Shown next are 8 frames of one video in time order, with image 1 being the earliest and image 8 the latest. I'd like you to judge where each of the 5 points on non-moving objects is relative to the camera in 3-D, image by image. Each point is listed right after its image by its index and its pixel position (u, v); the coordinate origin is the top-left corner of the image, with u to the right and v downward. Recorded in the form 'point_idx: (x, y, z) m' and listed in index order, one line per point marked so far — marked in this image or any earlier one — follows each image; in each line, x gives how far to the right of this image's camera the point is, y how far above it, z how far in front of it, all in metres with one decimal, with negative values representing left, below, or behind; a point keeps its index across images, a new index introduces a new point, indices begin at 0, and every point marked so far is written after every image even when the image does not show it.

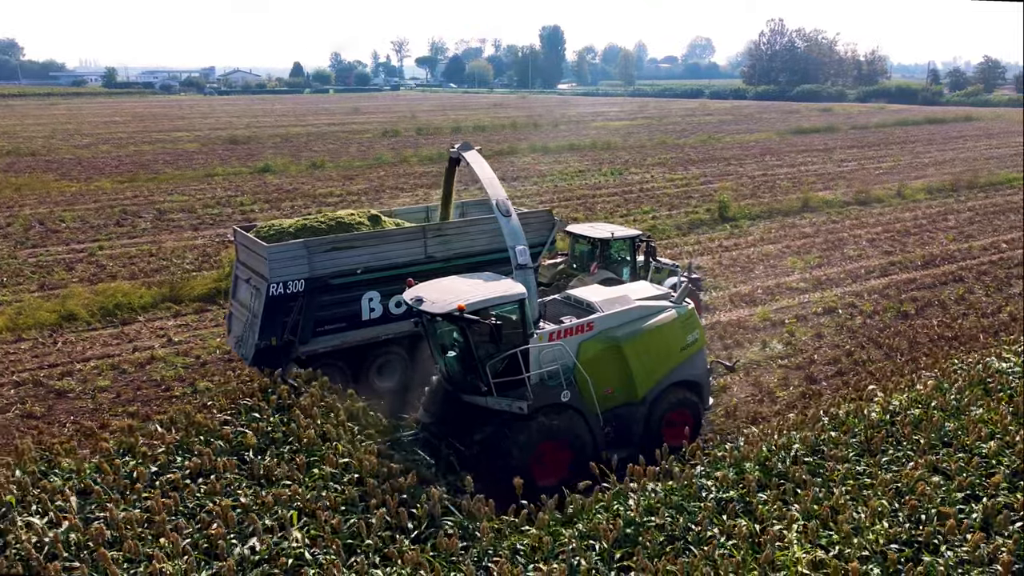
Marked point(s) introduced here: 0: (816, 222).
0: (+5.9, +1.3, +16.8) m
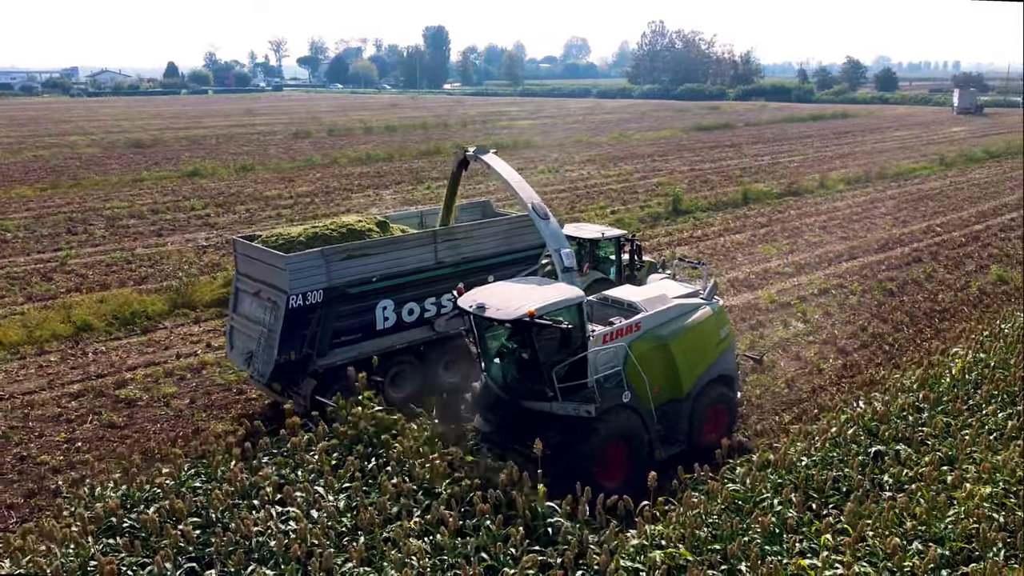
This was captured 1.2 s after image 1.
0: (+5.3, +1.6, +17.9) m
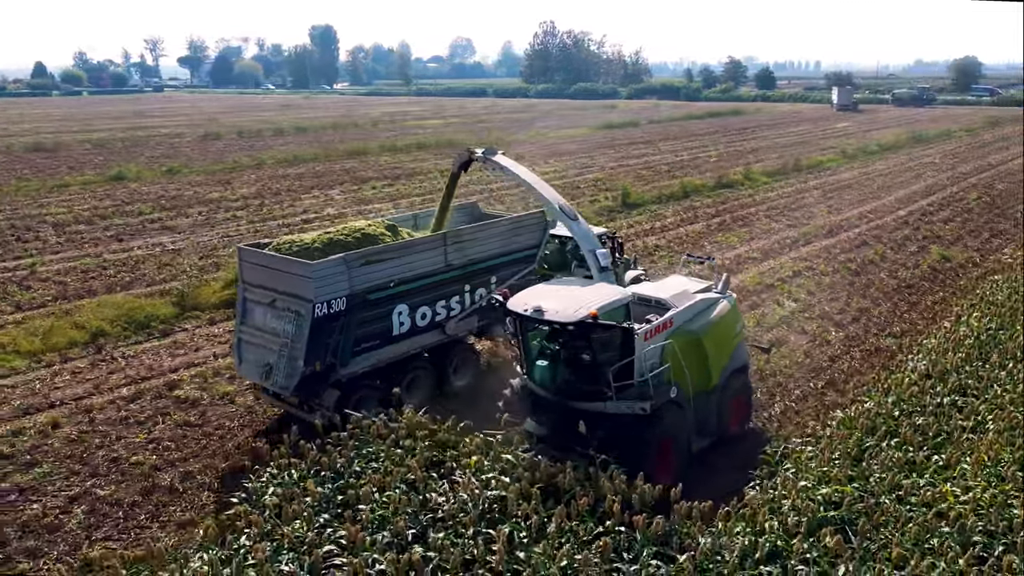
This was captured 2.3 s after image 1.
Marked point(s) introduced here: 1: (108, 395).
0: (+4.4, +1.9, +19.0) m
1: (-3.8, -1.0, +8.2) m
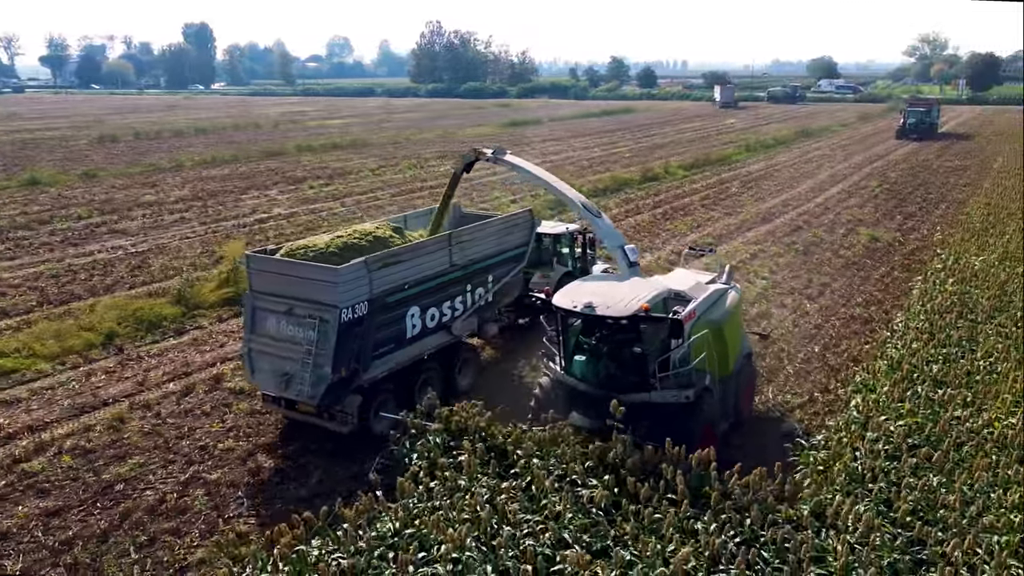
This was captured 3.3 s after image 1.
0: (+3.1, +2.2, +20.1) m
1: (-3.4, -1.0, +8.3) m
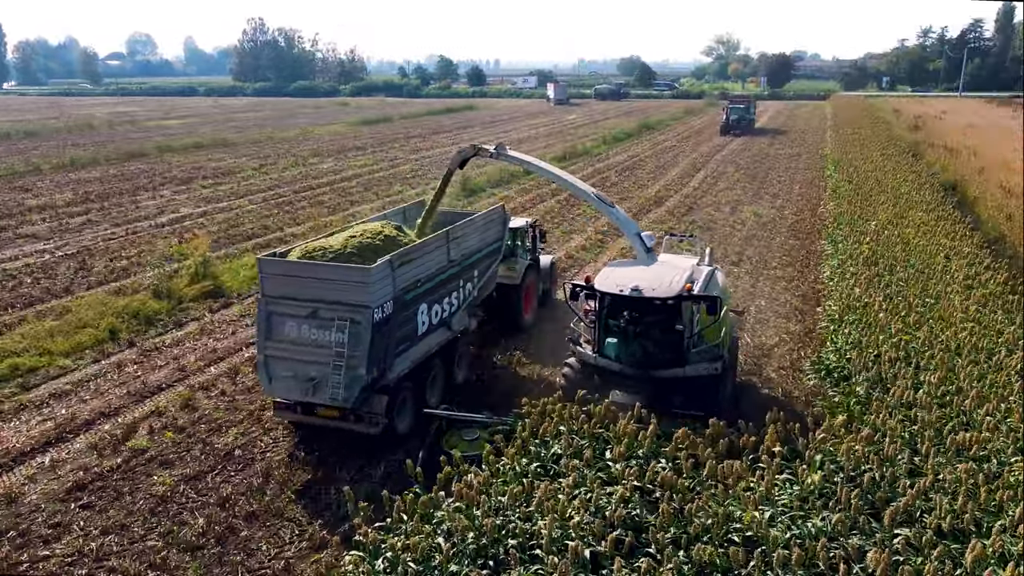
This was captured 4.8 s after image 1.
0: (+0.6, +2.6, +21.6) m
1: (-3.1, -0.9, +8.6) m
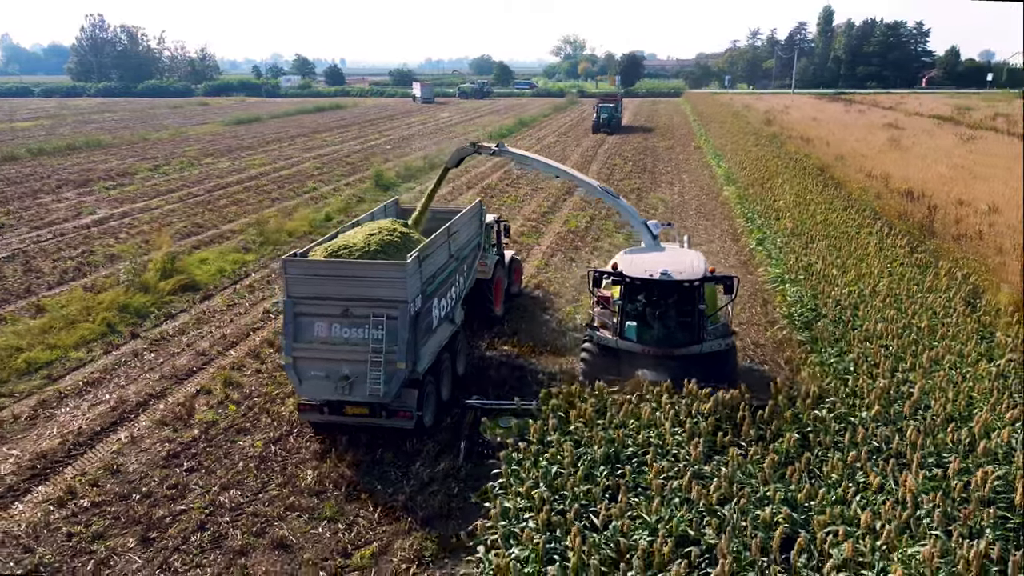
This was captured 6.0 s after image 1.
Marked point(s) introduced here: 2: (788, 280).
0: (-1.7, +2.9, +22.4) m
1: (-3.0, -0.7, +9.1) m
2: (+3.3, +0.1, +10.3) m
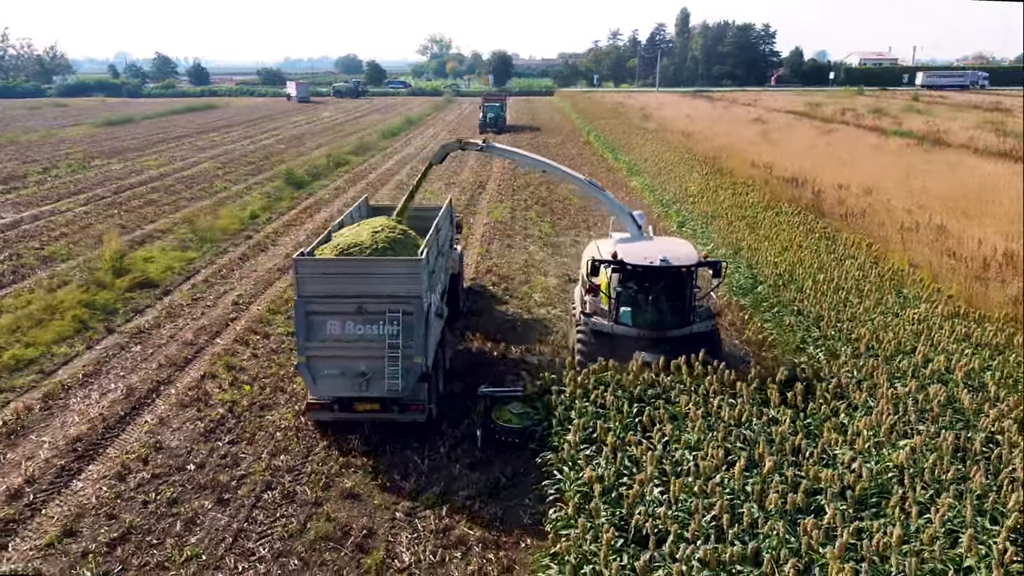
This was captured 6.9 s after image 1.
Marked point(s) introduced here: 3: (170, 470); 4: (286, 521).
0: (-4.1, +3.0, +22.8) m
1: (-3.3, -0.6, +9.4) m
2: (+2.8, +0.5, +11.6) m
3: (-2.6, -1.4, +6.5) m
4: (-1.5, -1.6, +5.7) m
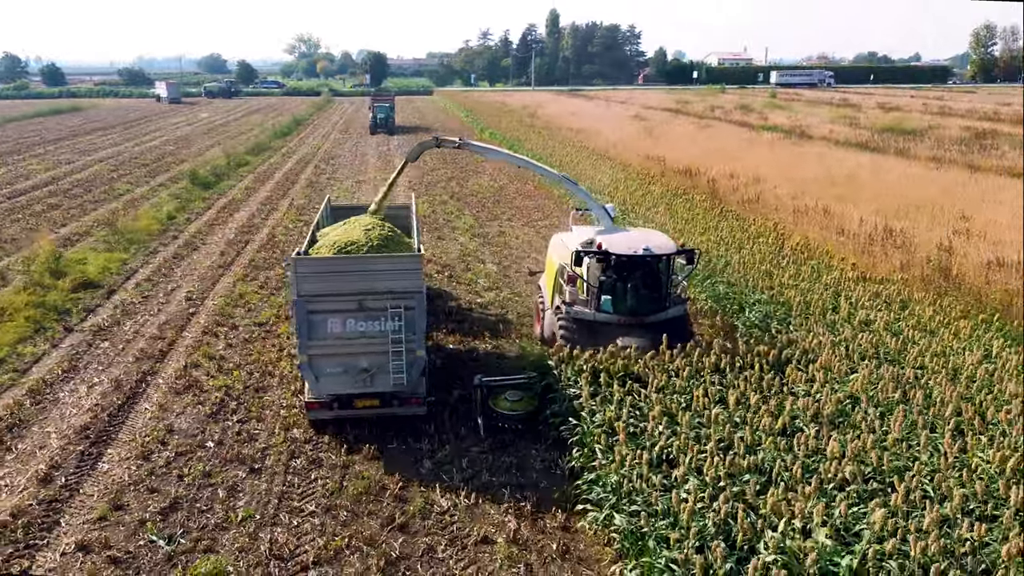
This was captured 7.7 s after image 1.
0: (-6.6, +3.0, +22.8) m
1: (-3.7, -0.6, +9.6) m
2: (+2.0, +0.8, +12.7) m
3: (-2.6, -1.3, +6.8) m
4: (-1.4, -1.4, +6.3) m
